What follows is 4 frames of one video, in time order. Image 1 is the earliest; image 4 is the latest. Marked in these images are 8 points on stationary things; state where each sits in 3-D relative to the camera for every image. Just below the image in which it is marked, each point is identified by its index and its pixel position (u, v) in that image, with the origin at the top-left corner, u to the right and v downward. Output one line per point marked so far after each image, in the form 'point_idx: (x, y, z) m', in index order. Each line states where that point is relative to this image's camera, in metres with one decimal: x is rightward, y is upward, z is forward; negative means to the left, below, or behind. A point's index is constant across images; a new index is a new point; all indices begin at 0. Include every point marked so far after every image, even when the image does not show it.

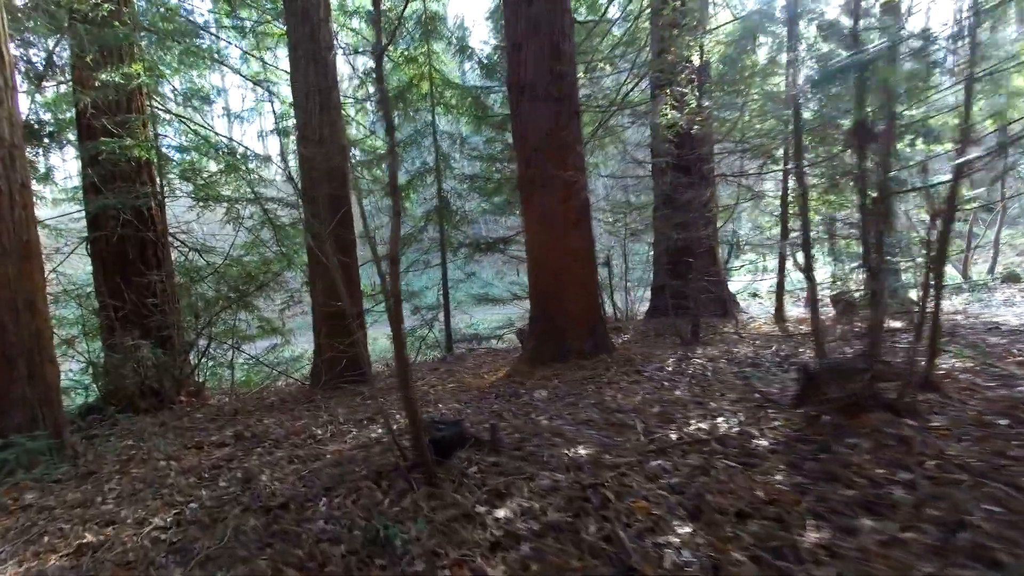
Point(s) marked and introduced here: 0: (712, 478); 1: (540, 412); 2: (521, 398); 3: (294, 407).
0: (+1.0, -0.9, +2.3) m
1: (+0.2, -1.0, +4.1) m
2: (+0.1, -1.0, +4.9) m
3: (-2.5, -1.4, +6.0) m
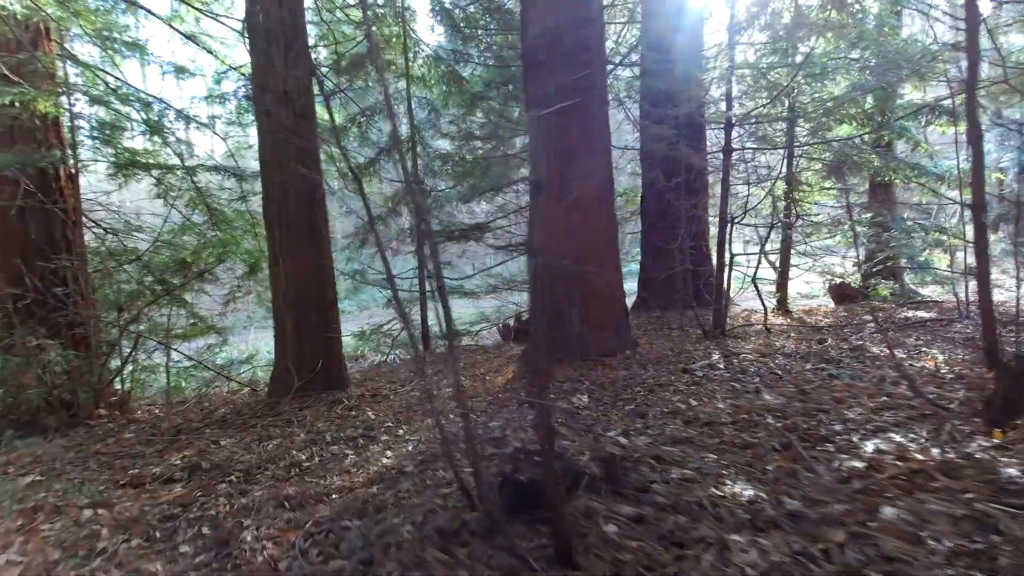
0: (+1.5, -0.8, +1.6) m
1: (+0.6, -0.8, +3.2) m
2: (+0.4, -0.9, +4.0) m
3: (-2.4, -1.2, +4.8) m
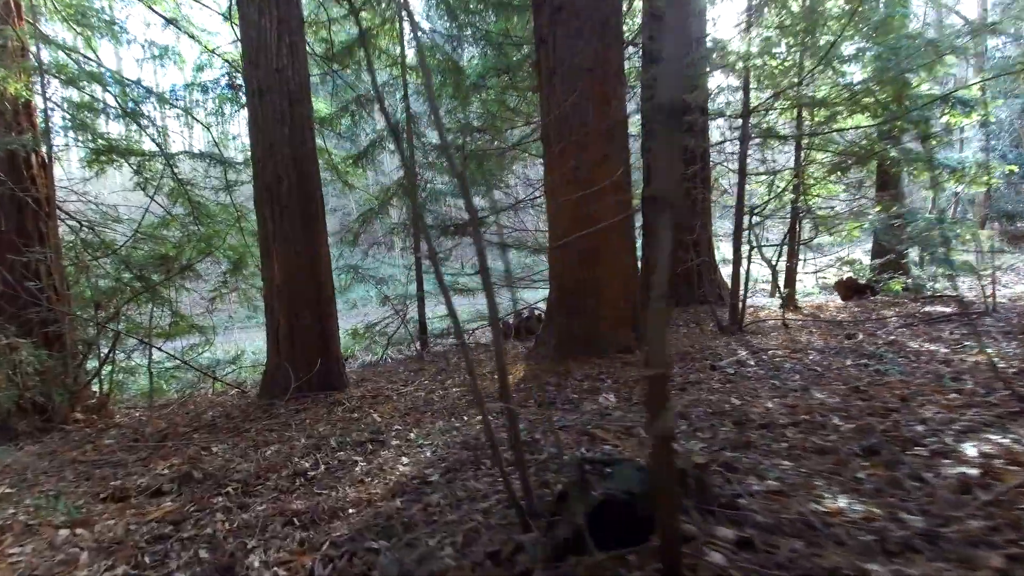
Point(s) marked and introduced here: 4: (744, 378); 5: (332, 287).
0: (+1.7, -0.7, +1.3) m
1: (+0.8, -0.8, +2.9) m
2: (+0.5, -0.8, +3.7) m
3: (-2.2, -1.2, +4.4) m
4: (+1.7, -0.6, +3.8) m
5: (-1.8, 0.0, +5.3) m
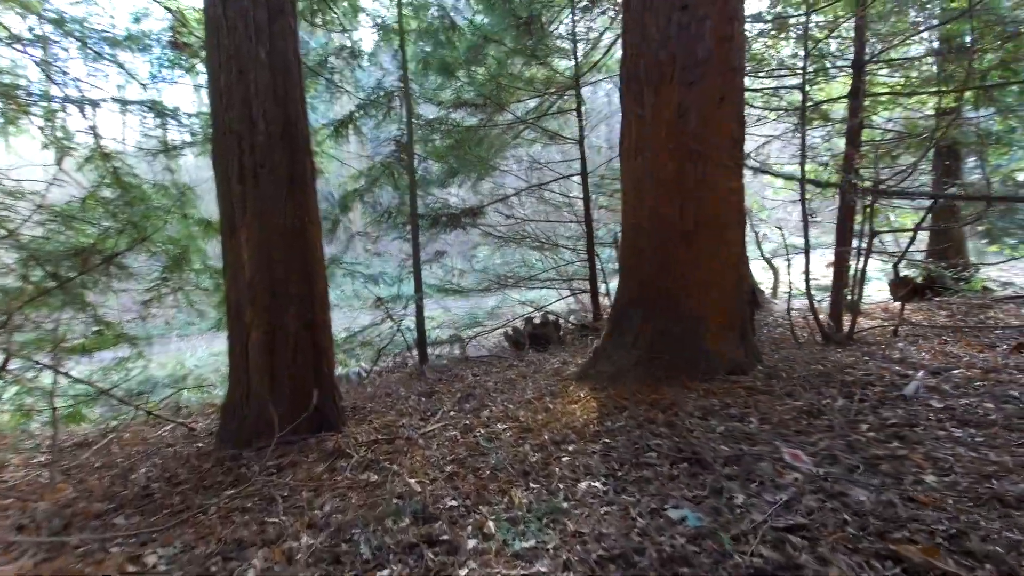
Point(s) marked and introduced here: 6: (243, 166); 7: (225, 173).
0: (+2.6, -0.7, +0.1) m
1: (+1.5, -0.8, +1.6) m
2: (+1.1, -0.8, +2.4) m
3: (-1.7, -1.2, +2.8) m
4: (+2.3, -0.6, +2.5) m
5: (-1.3, 0.0, +3.7) m
6: (-1.7, +0.8, +3.4) m
7: (-1.9, +0.7, +3.5) m
